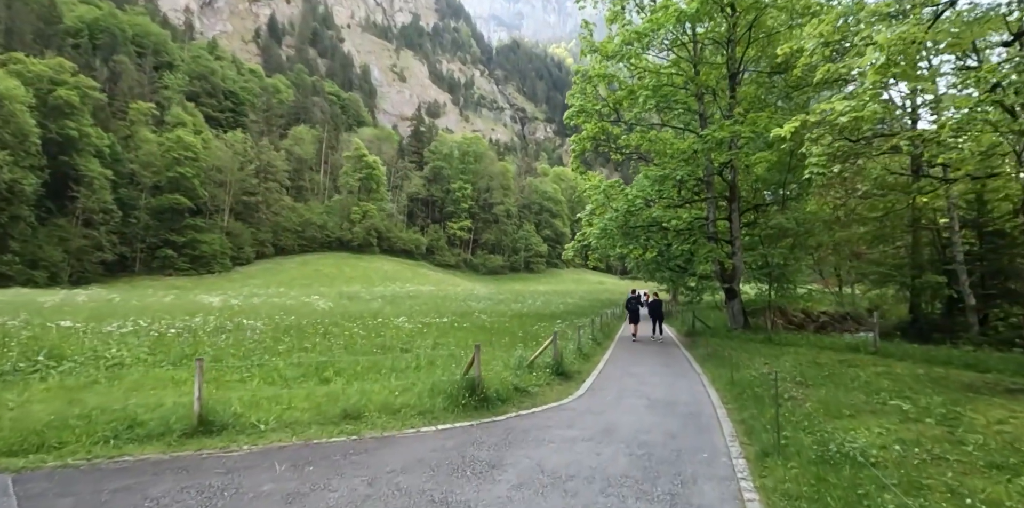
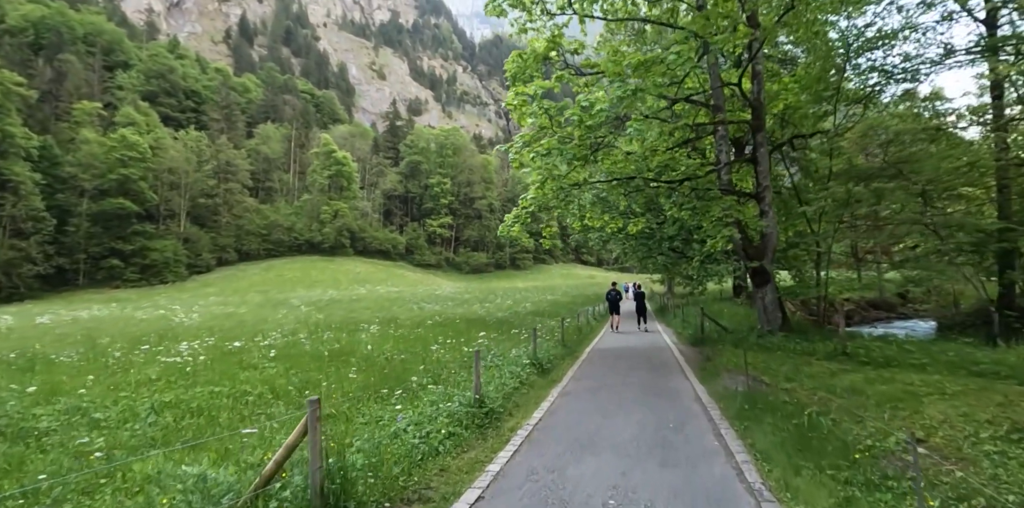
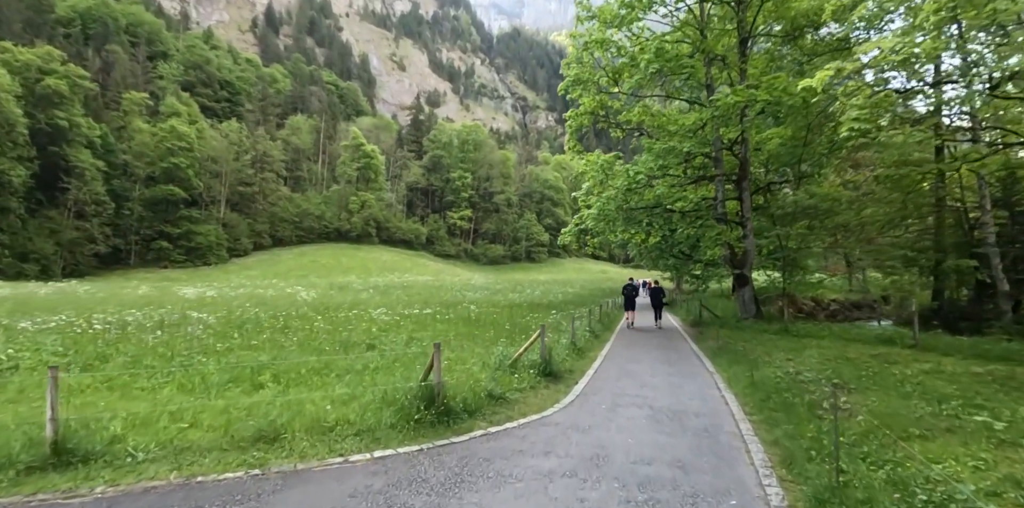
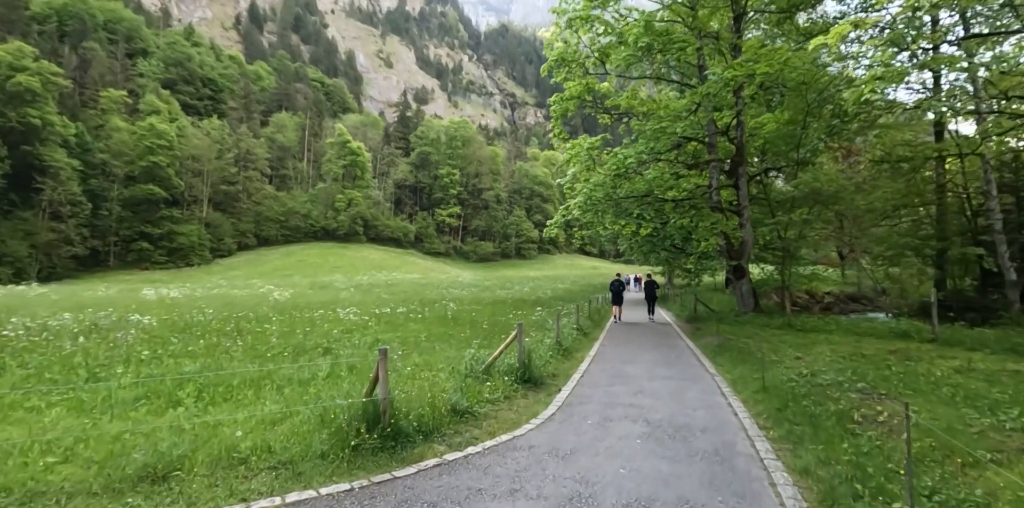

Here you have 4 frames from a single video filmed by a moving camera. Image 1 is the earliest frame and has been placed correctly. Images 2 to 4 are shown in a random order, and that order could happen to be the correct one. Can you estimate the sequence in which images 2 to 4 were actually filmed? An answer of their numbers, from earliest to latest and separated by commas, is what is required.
3, 4, 2
